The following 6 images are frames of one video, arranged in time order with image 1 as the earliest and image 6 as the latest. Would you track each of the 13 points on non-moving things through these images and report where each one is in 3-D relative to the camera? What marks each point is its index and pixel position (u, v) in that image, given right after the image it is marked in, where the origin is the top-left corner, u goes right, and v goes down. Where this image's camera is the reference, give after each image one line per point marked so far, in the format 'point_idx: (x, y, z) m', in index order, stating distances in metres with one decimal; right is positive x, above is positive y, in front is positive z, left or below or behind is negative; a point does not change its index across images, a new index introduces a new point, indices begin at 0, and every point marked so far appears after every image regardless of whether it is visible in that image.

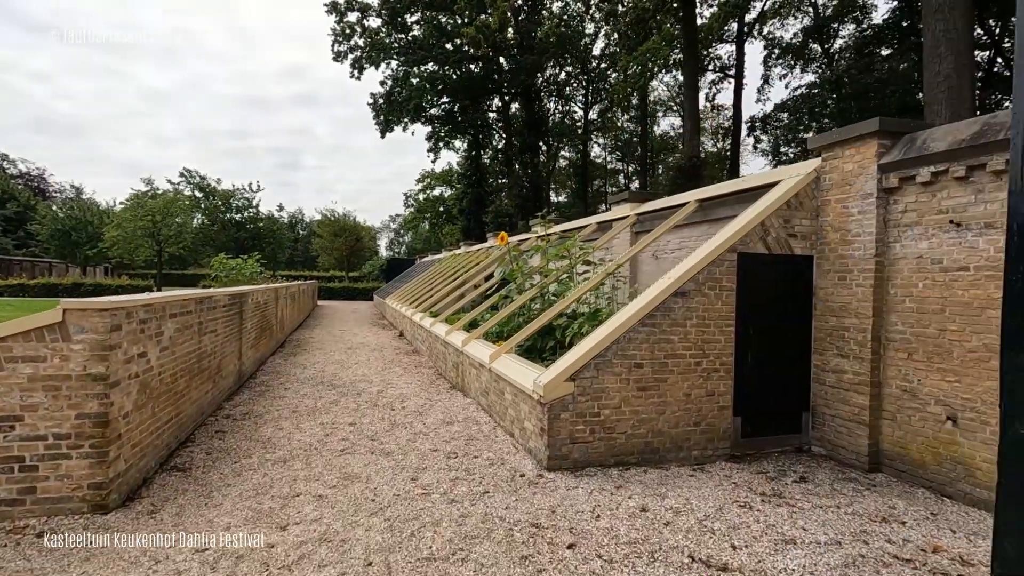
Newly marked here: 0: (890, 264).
0: (+2.9, +0.2, +4.1) m
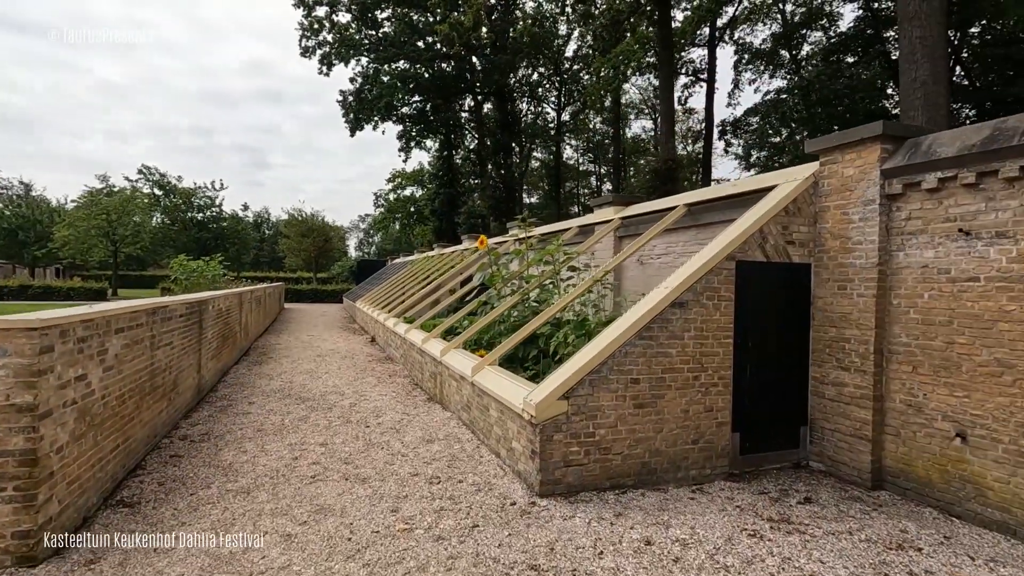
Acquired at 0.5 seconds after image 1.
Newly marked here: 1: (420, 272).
0: (+2.8, +0.1, +3.9) m
1: (-2.8, +0.5, +16.0) m
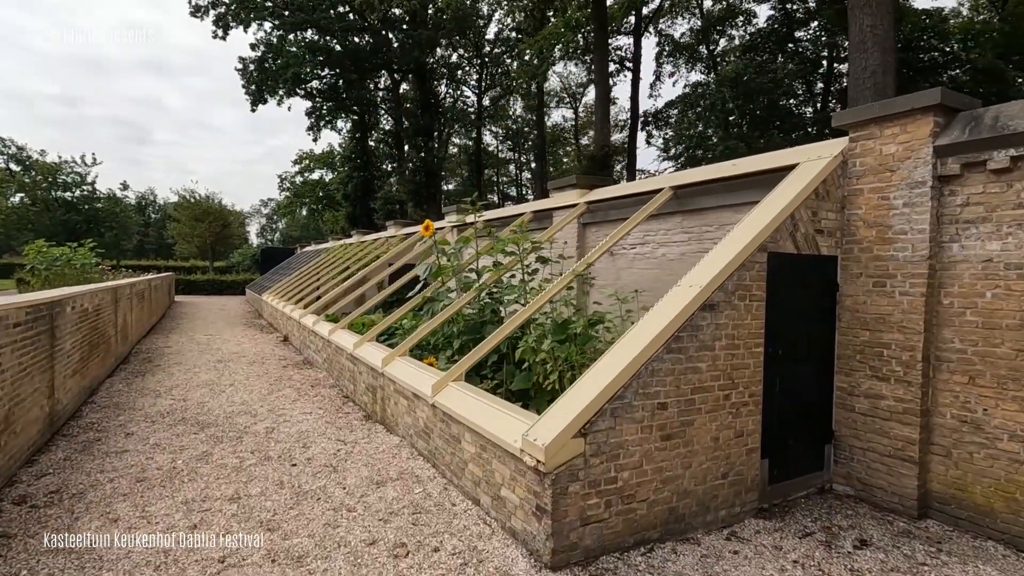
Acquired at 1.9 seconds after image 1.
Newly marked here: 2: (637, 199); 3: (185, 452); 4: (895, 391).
0: (+2.7, +0.1, +3.4) m
1: (-4.7, +0.7, +14.4) m
2: (+1.3, +1.0, +5.7) m
3: (-2.7, -1.3, +4.4) m
4: (+2.5, -0.7, +3.5) m
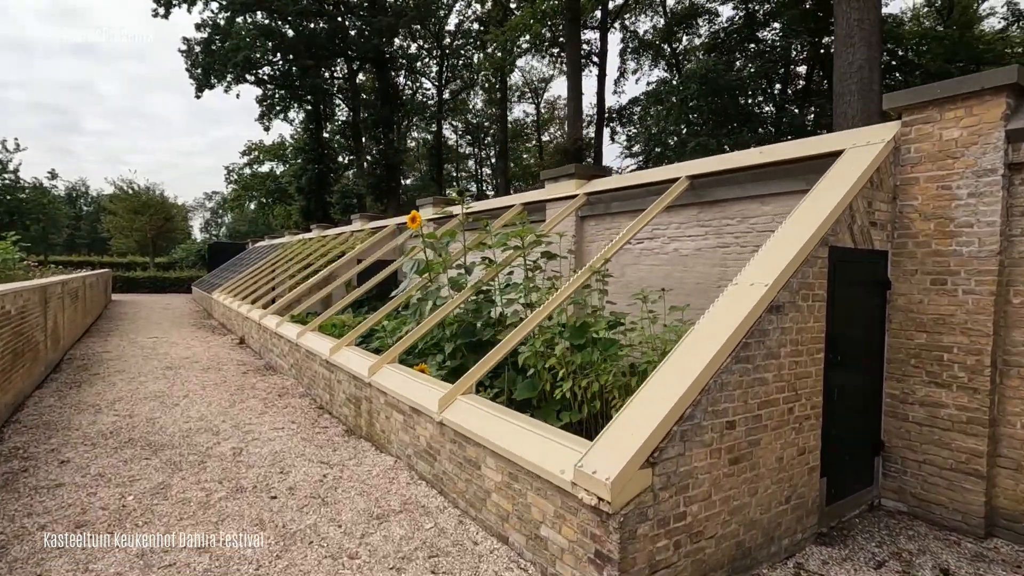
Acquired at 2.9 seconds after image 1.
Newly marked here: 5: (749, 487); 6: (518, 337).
0: (+2.9, +0.1, +3.1) m
1: (-5.4, +0.8, +13.4) m
2: (+1.3, +1.0, +5.3) m
3: (-2.6, -1.3, +3.7) m
4: (+2.7, -0.7, +3.2) m
5: (+1.2, -1.0, +2.7) m
6: (+0.1, -0.4, +3.9) m
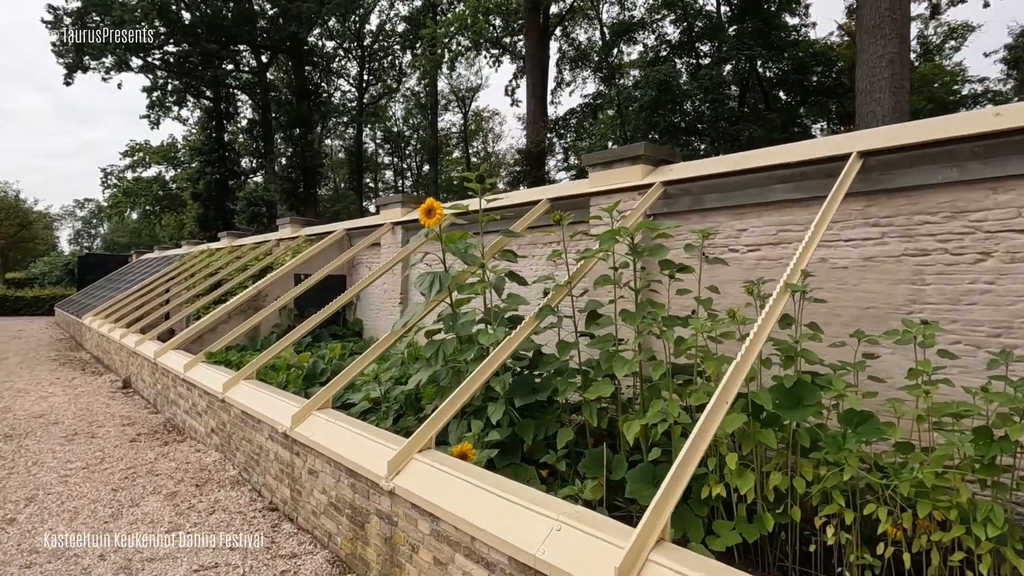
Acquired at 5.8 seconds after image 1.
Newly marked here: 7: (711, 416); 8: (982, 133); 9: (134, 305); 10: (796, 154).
0: (+3.7, 0.0, +1.8) m
1: (-6.2, +0.3, +10.7) m
2: (+1.8, +0.8, +3.8) m
3: (-1.8, -1.5, +1.5) m
4: (+3.5, -0.8, +1.9) m
5: (+2.1, -1.1, +1.1) m
6: (+0.8, -0.5, +2.1) m
7: (+0.8, -0.5, +2.2) m
8: (+2.5, +0.8, +2.9) m
9: (-7.4, -0.3, +10.6) m
10: (+1.8, +0.9, +3.6) m
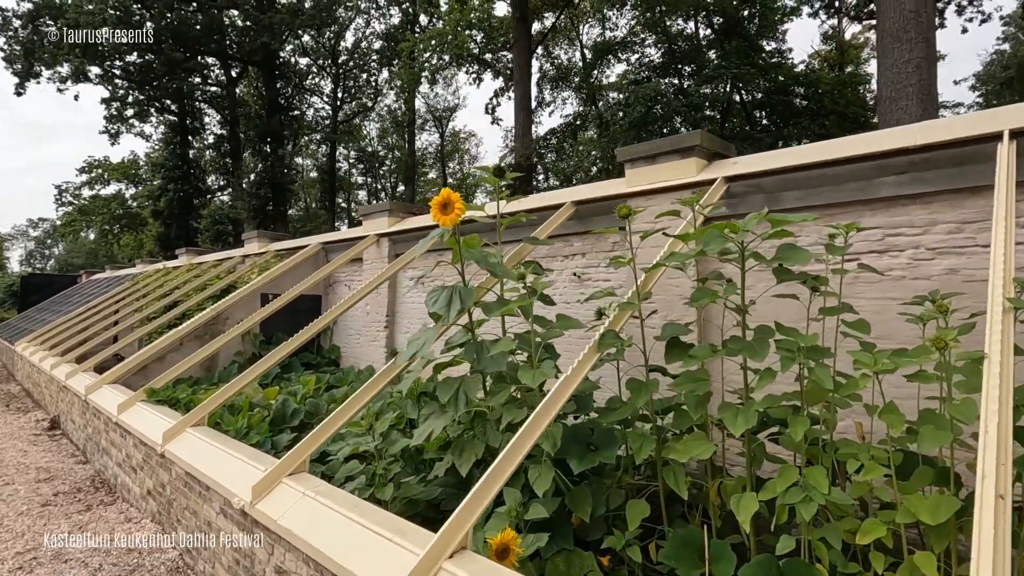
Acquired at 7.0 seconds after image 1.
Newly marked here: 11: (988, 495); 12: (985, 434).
0: (+4.0, 0.0, +1.1) m
1: (-6.3, 0.0, +9.4) m
2: (+2.0, +0.7, +3.0) m
3: (-1.4, -1.5, +0.4) m
4: (+3.8, -0.8, +1.1) m
5: (+2.4, -1.1, +0.3) m
6: (+1.1, -0.5, +1.3) m
7: (+1.1, -0.5, +1.3) m
8: (+2.8, +0.8, +2.2) m
9: (-7.6, -0.7, +9.3) m
10: (+2.1, +0.8, +2.8) m
11: (+1.1, -0.5, +1.3) m
12: (+1.2, -0.4, +1.5) m
